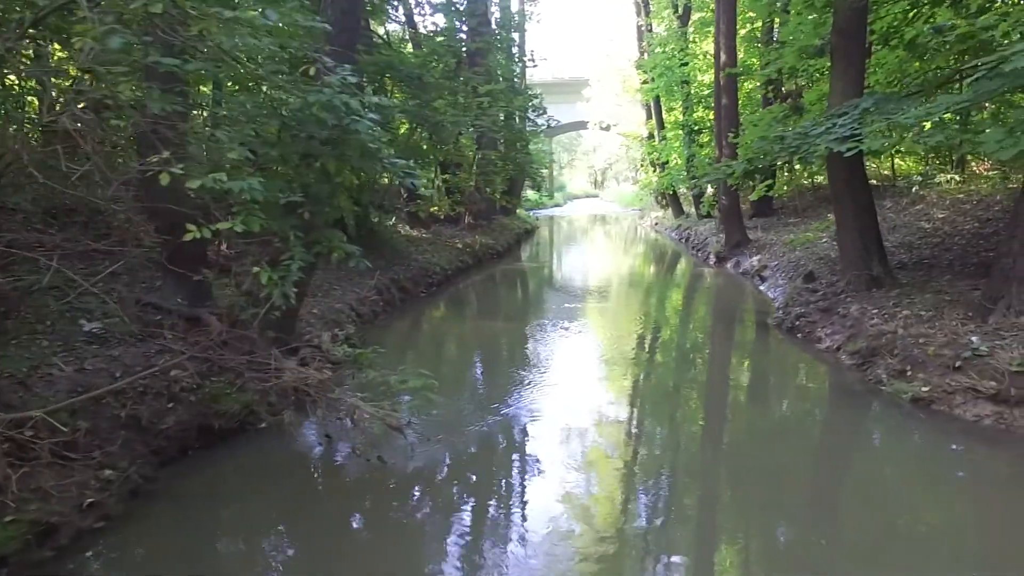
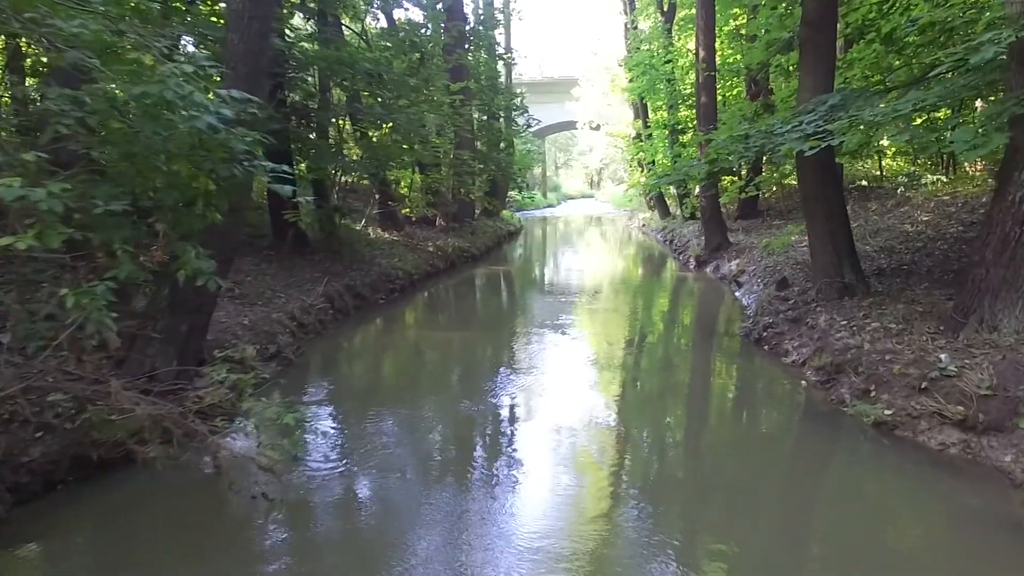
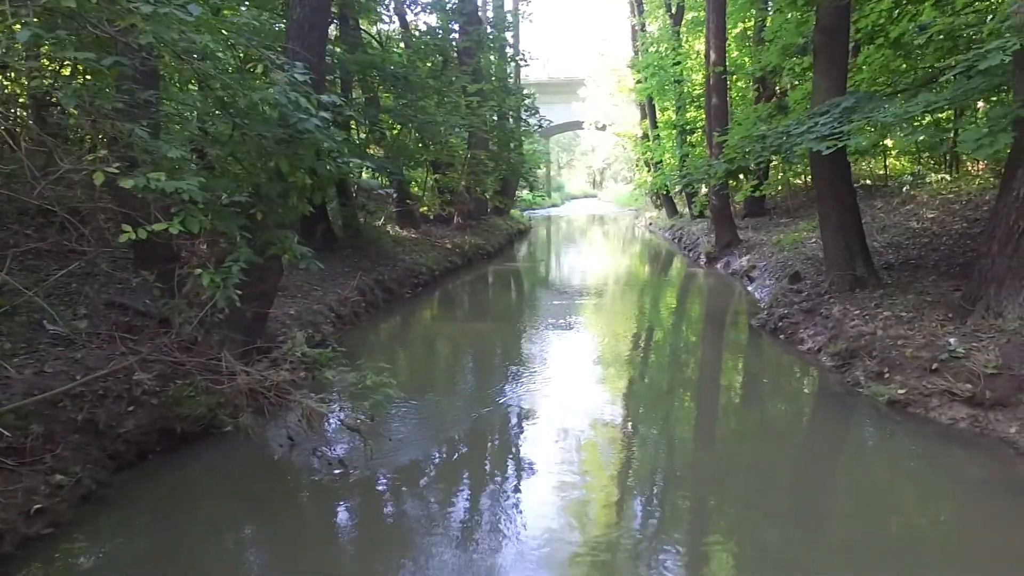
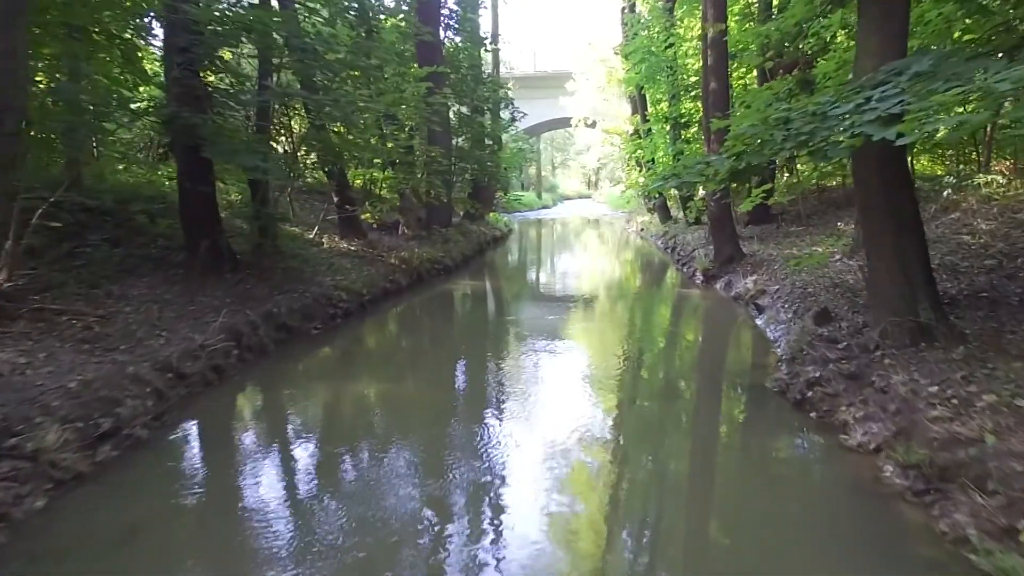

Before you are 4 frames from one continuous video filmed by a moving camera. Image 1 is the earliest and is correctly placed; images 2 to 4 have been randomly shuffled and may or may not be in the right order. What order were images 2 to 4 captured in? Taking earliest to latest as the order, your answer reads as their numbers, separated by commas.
3, 2, 4
